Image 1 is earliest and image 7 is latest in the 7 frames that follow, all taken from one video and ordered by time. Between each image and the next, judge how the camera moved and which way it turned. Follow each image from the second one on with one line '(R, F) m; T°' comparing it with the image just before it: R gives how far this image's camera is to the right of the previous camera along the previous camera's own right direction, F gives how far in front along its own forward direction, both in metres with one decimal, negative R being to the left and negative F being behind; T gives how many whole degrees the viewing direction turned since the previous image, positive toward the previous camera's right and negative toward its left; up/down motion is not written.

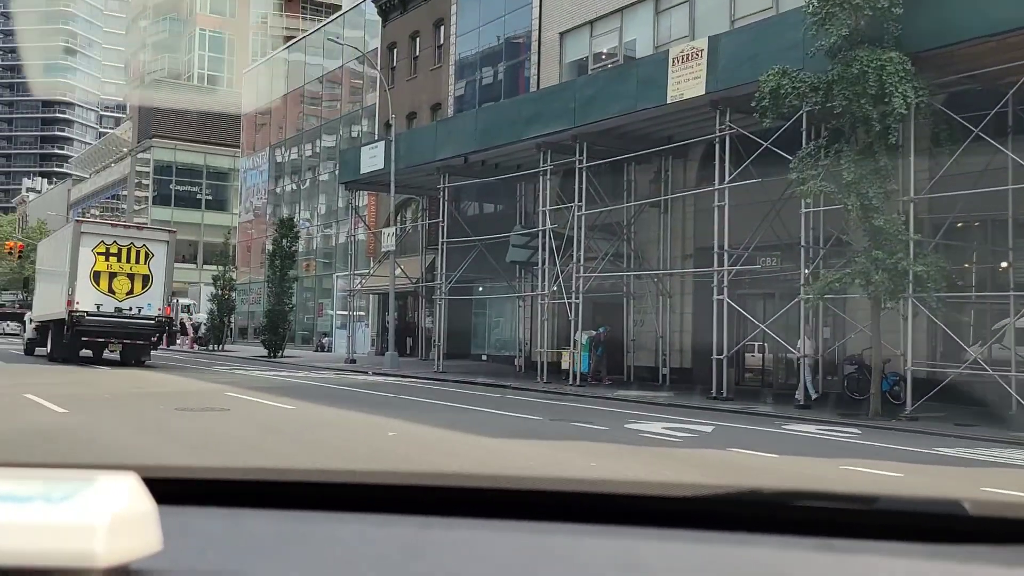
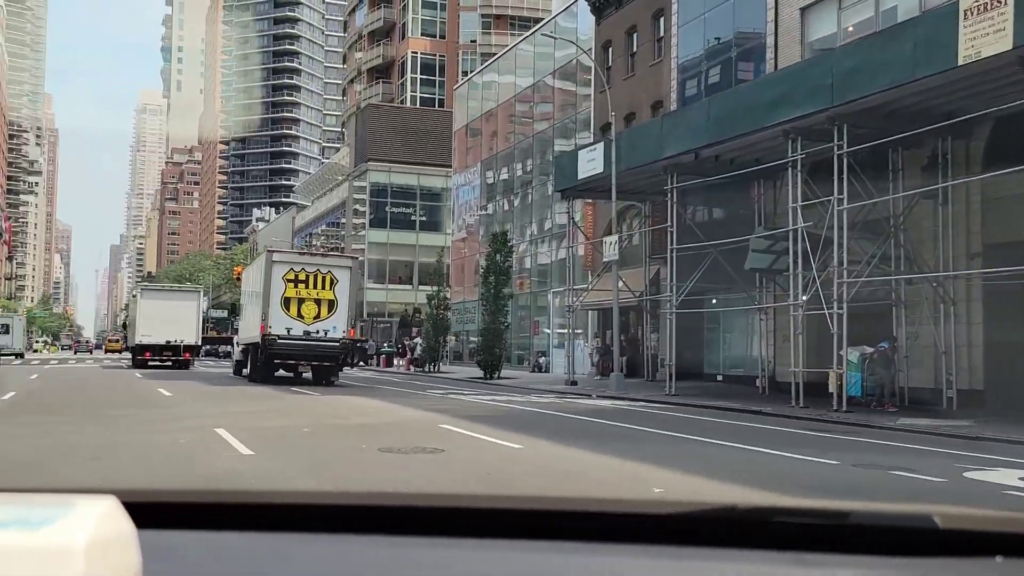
(-0.7, +2.5) m; -12°
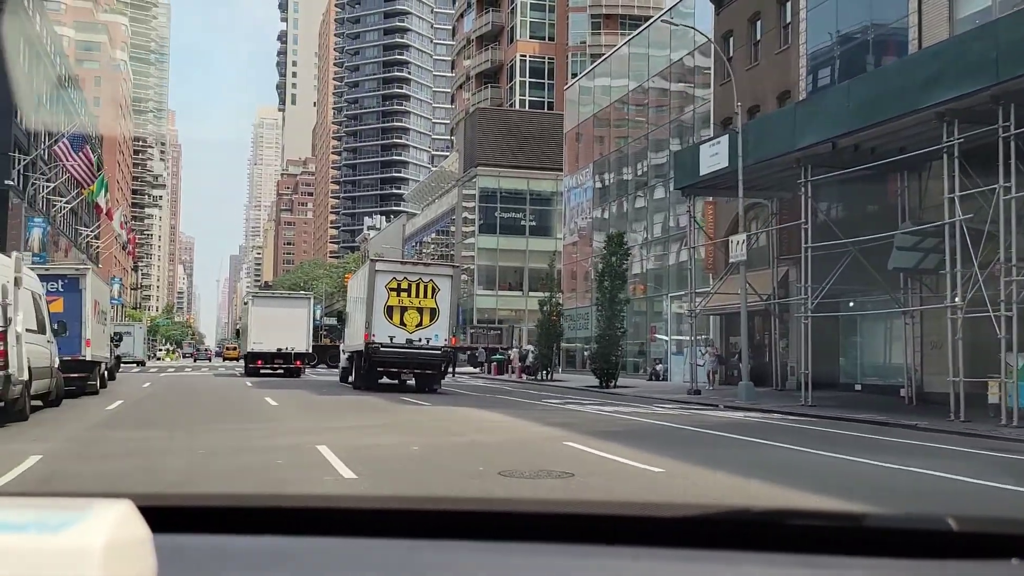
(-0.2, +1.3) m; -6°
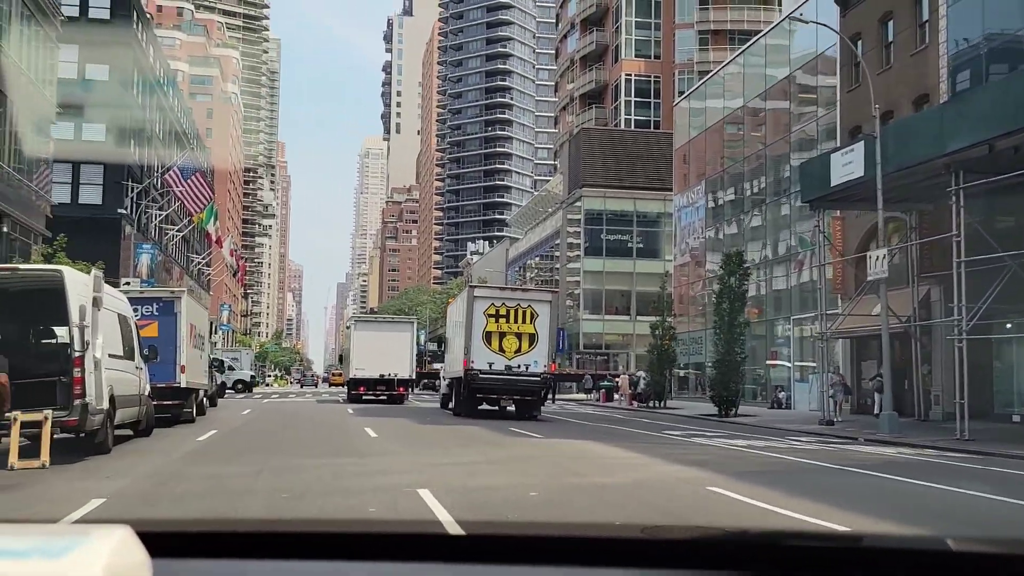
(-0.3, +1.6) m; -6°
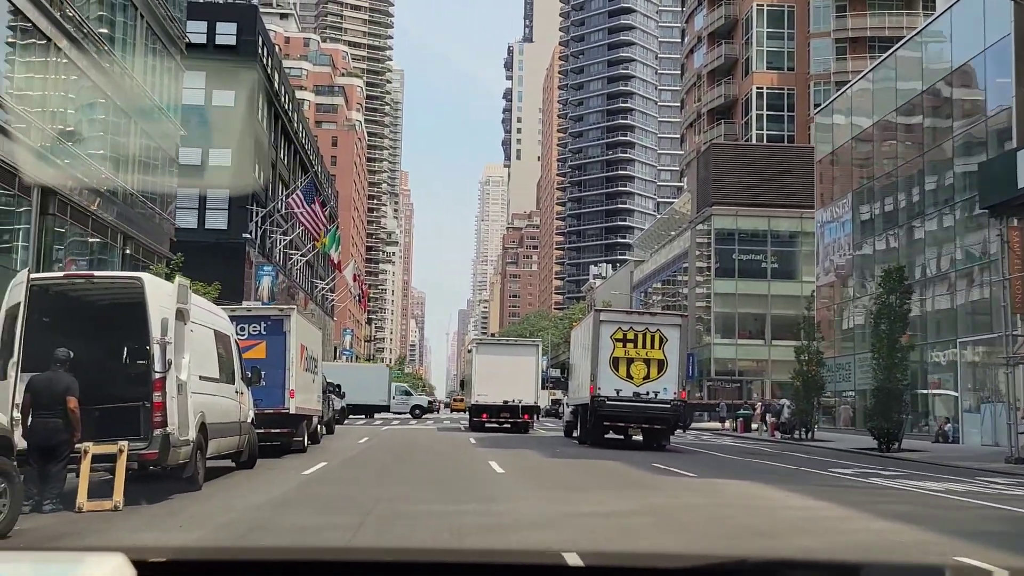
(-0.3, +2.1) m; -7°
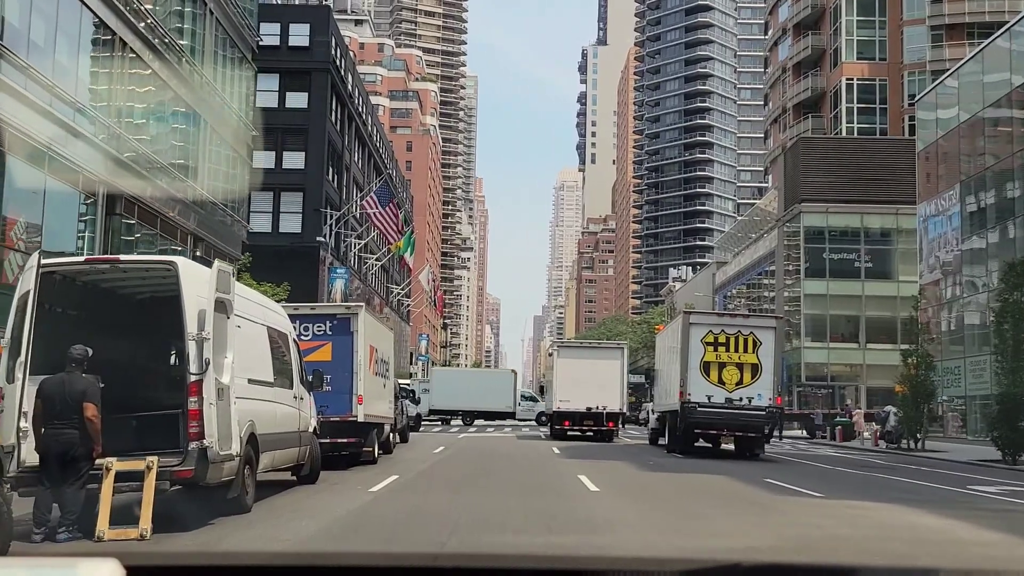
(-0.2, +1.8) m; -4°
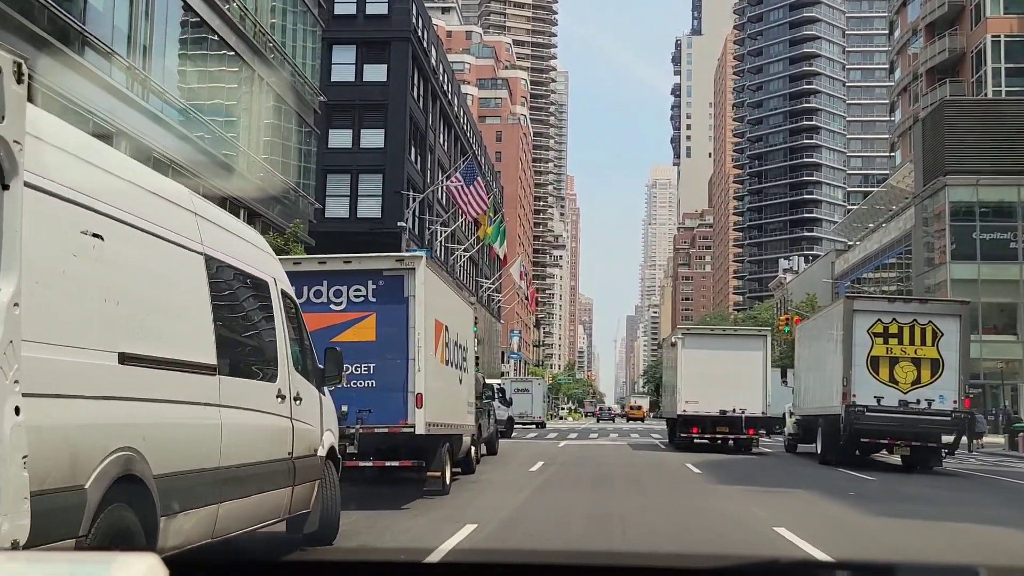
(-0.5, +5.6) m; -5°
